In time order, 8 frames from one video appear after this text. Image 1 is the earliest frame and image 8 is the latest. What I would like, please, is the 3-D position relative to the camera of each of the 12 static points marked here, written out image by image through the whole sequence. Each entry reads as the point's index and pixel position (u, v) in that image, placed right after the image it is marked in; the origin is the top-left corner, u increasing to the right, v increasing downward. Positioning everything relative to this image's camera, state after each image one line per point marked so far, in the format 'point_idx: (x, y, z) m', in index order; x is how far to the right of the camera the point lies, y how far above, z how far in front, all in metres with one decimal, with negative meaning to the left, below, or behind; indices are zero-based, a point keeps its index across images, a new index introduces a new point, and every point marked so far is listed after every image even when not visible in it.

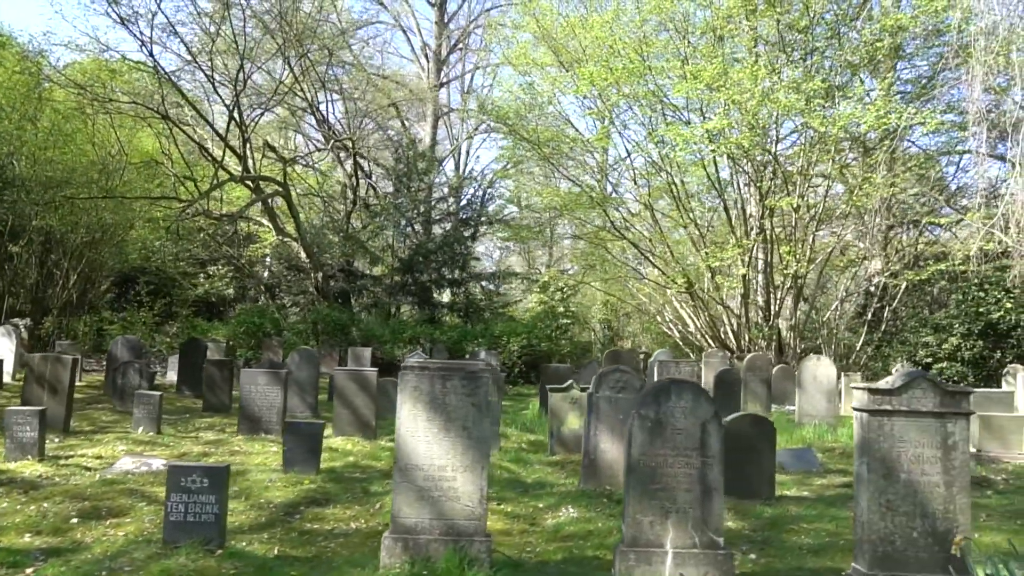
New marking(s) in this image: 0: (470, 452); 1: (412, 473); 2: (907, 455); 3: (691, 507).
0: (-0.2, -0.8, +3.9) m
1: (-0.5, -0.9, +3.8) m
2: (+1.9, -0.8, +3.8) m
3: (+0.9, -1.1, +3.8) m
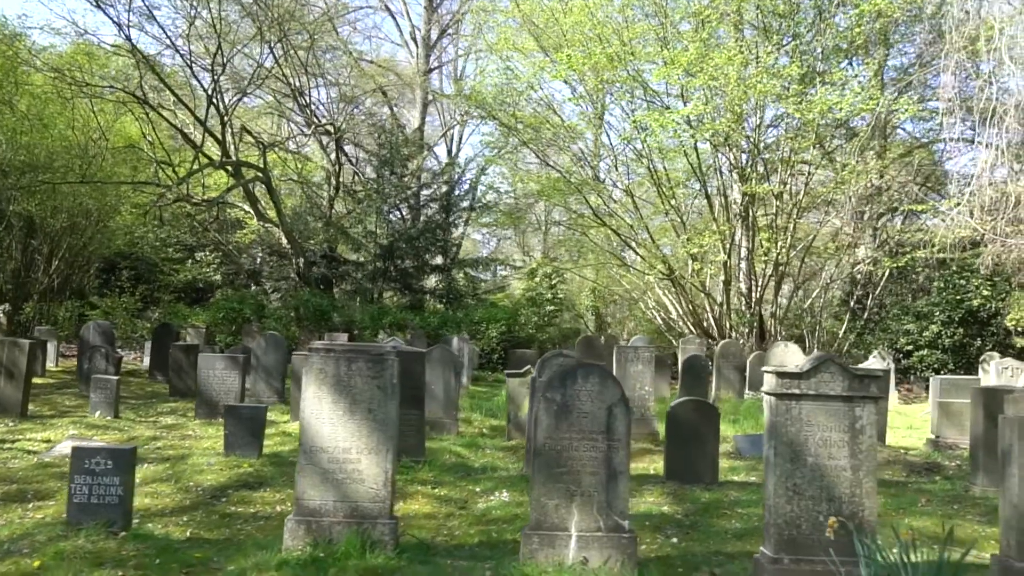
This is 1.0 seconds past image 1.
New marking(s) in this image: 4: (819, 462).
0: (-0.7, -0.7, +3.8) m
1: (-1.0, -0.8, +3.8) m
2: (+1.5, -0.7, +3.8) m
3: (+0.4, -1.0, +3.8) m
4: (+1.5, -0.8, +3.8) m
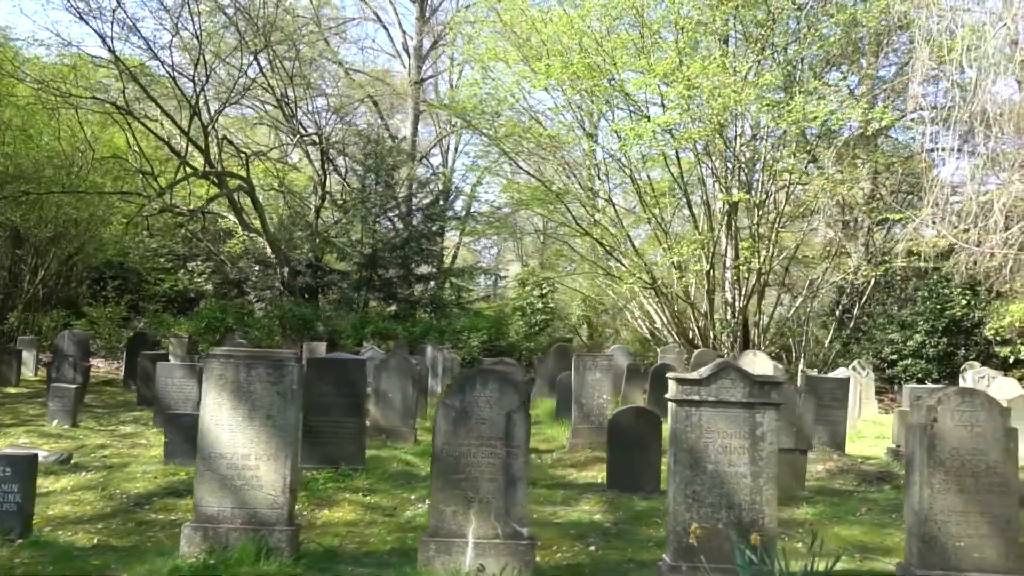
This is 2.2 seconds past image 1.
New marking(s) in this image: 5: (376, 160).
0: (-1.2, -0.8, +3.8) m
1: (-1.5, -0.9, +3.8) m
2: (+1.0, -0.8, +3.8) m
3: (-0.1, -1.0, +3.8) m
4: (+1.0, -0.9, +3.8) m
5: (-3.4, +3.2, +19.5) m
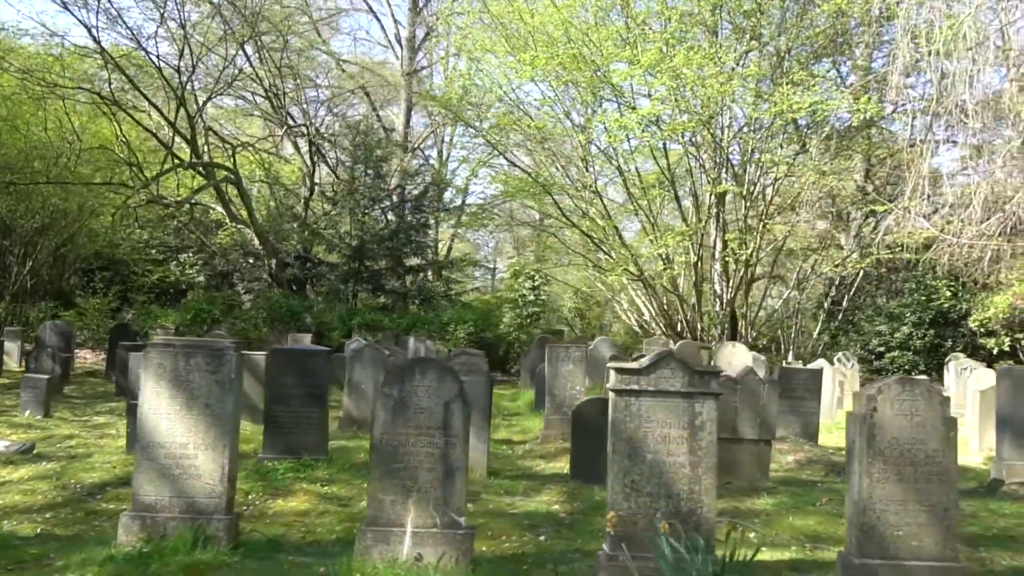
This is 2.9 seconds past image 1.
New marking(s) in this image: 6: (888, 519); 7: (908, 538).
0: (-1.5, -0.7, +3.8) m
1: (-1.8, -0.8, +3.8) m
2: (+0.7, -0.7, +3.8) m
3: (-0.4, -1.0, +3.8) m
4: (+0.7, -0.8, +3.8) m
5: (-3.7, +3.4, +19.4) m
6: (+1.8, -1.1, +3.8) m
7: (+1.9, -1.2, +3.8) m
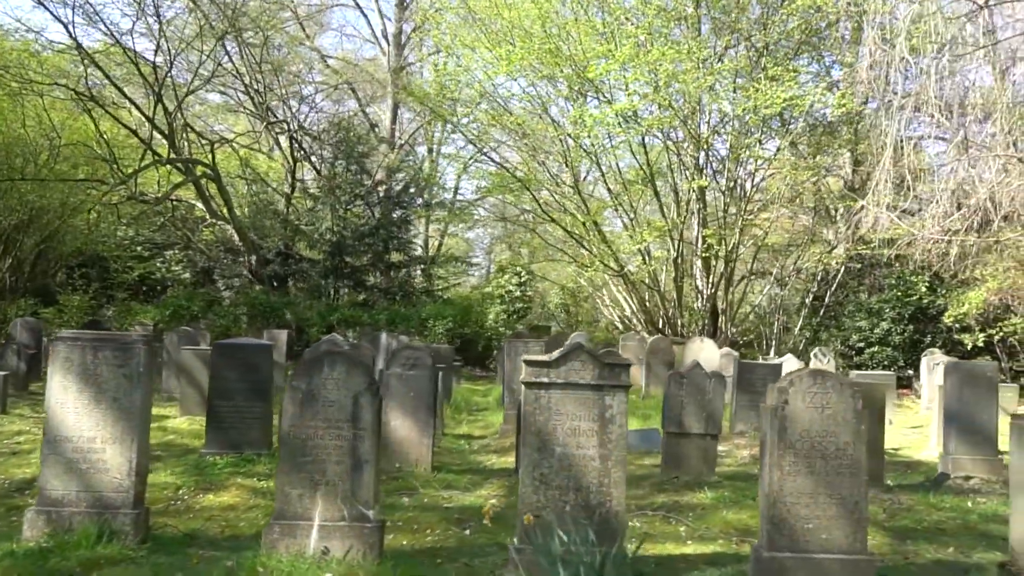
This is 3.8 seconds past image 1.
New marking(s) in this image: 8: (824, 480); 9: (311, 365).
0: (-1.9, -0.7, +3.8) m
1: (-2.2, -0.8, +3.8) m
2: (+0.2, -0.7, +3.8) m
3: (-0.8, -0.9, +3.8) m
4: (+0.3, -0.8, +3.8) m
5: (-4.1, +3.5, +19.4) m
6: (+1.4, -1.1, +3.8) m
7: (+1.5, -1.2, +3.8) m
8: (+1.5, -0.9, +3.8) m
9: (-1.0, -0.4, +3.8) m
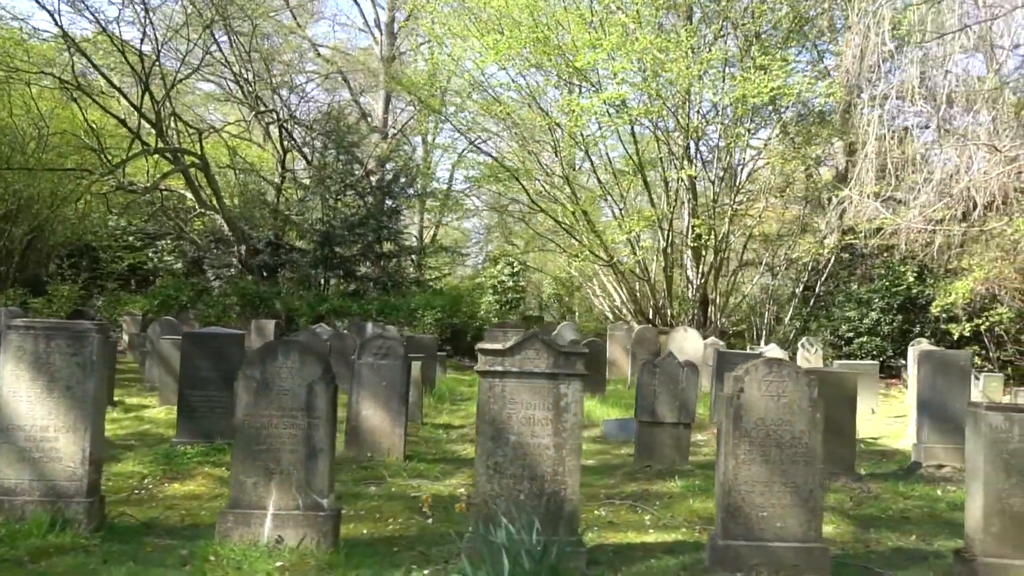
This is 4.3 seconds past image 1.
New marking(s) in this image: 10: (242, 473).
0: (-2.1, -0.6, +3.8) m
1: (-2.4, -0.7, +3.8) m
2: (0.0, -0.6, +3.8) m
3: (-1.0, -0.9, +3.8) m
4: (0.0, -0.7, +3.8) m
5: (-4.4, +3.8, +19.3) m
6: (+1.2, -1.0, +3.8) m
7: (+1.3, -1.1, +3.8) m
8: (+1.3, -0.9, +3.8) m
9: (-1.2, -0.3, +3.8) m
10: (-1.3, -0.9, +3.8) m
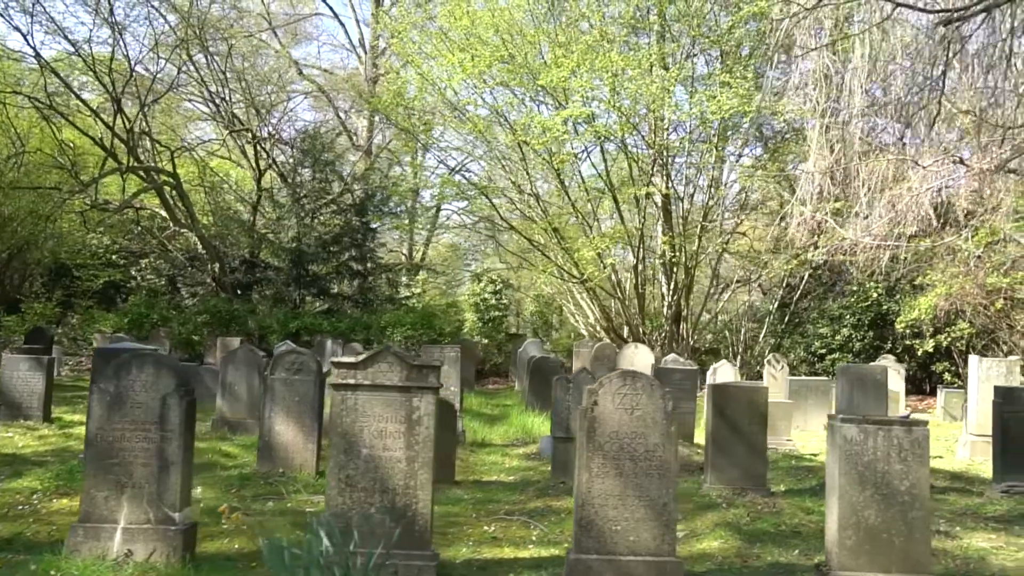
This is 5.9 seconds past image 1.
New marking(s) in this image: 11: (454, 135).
0: (-2.8, -0.7, +3.8) m
1: (-3.1, -0.8, +3.8) m
2: (-0.7, -0.7, +3.8) m
3: (-1.8, -0.9, +3.8) m
4: (-0.7, -0.8, +3.8) m
5: (-5.1, +3.3, +19.4) m
6: (+0.5, -1.1, +3.8) m
7: (+0.5, -1.2, +3.7) m
8: (+0.6, -0.9, +3.8) m
9: (-1.9, -0.4, +3.8) m
10: (-2.0, -1.0, +3.8) m
11: (-1.2, +3.5, +17.3) m
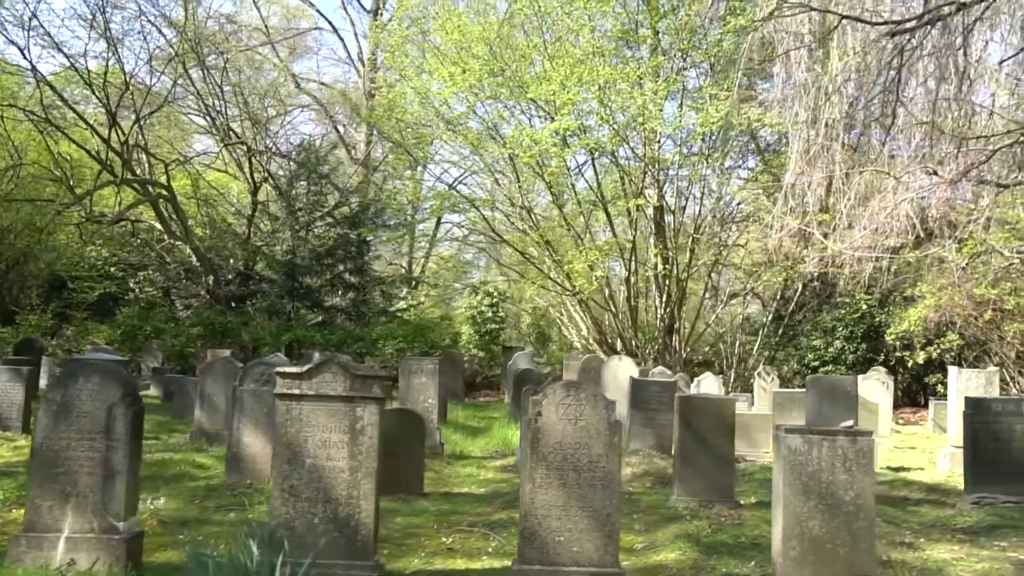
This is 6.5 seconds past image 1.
0: (-3.1, -0.7, +3.8) m
1: (-3.4, -0.8, +3.8) m
2: (-1.0, -0.7, +3.8) m
3: (-2.0, -1.0, +3.8) m
4: (-0.9, -0.8, +3.8) m
5: (-5.2, +3.0, +19.5) m
6: (+0.2, -1.1, +3.8) m
7: (+0.3, -1.2, +3.7) m
8: (+0.3, -1.0, +3.8) m
9: (-2.2, -0.4, +3.8) m
10: (-2.3, -1.0, +3.8) m
11: (-1.4, +3.2, +17.4) m
